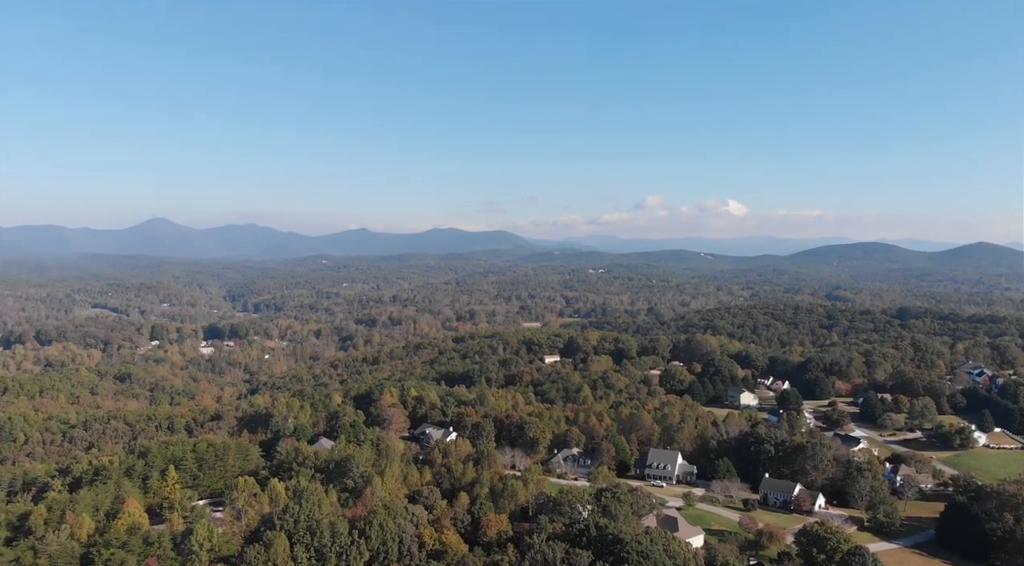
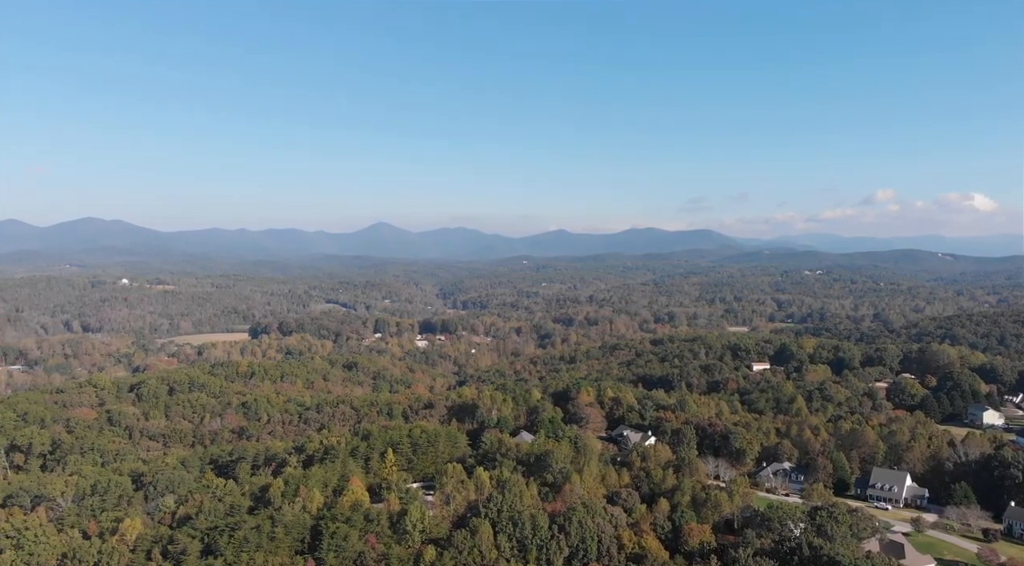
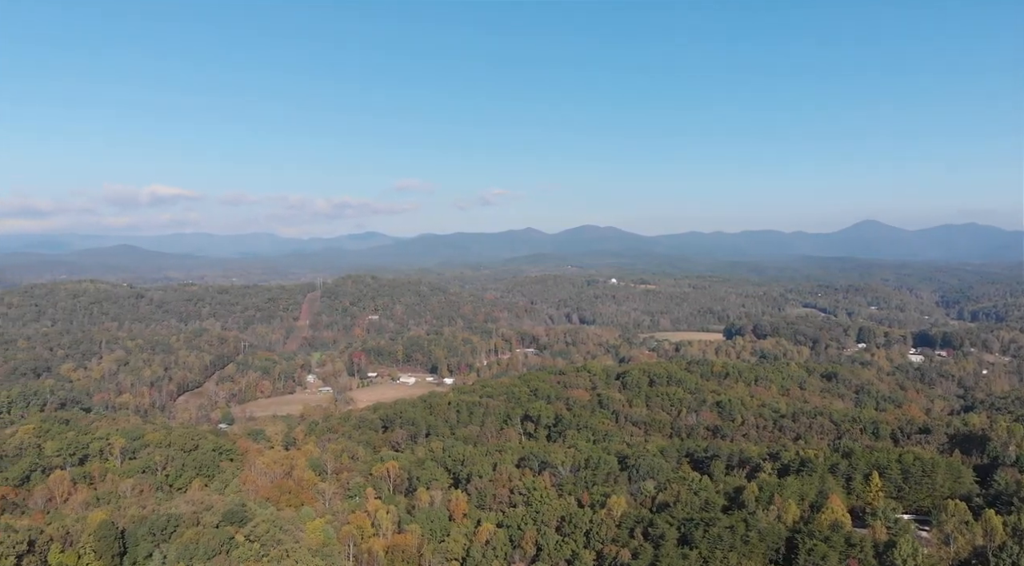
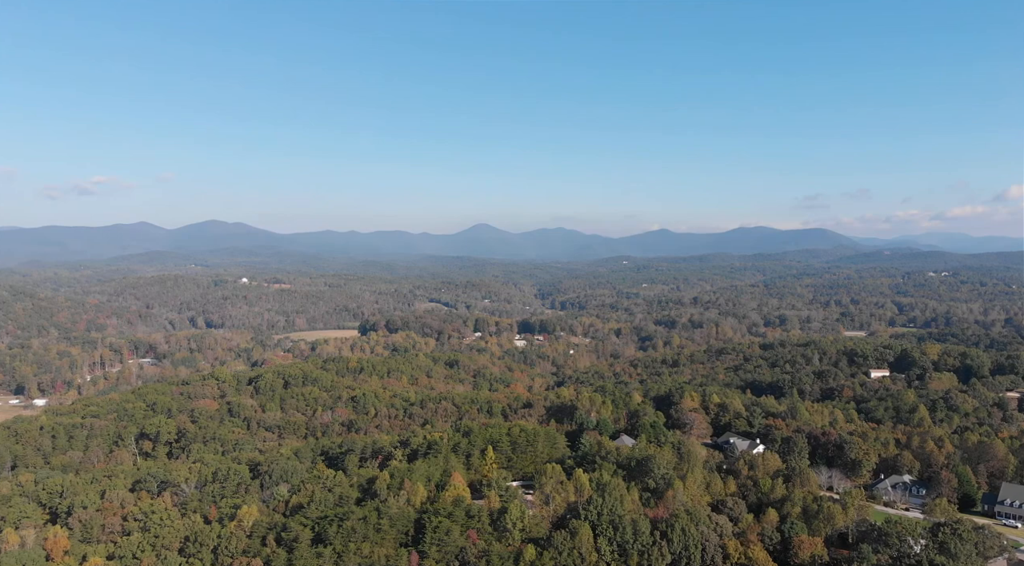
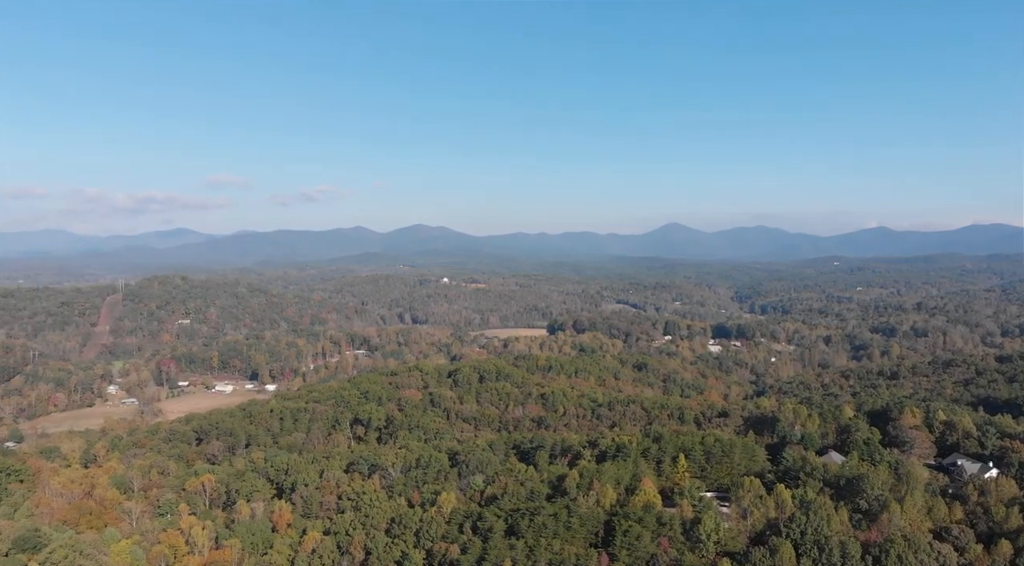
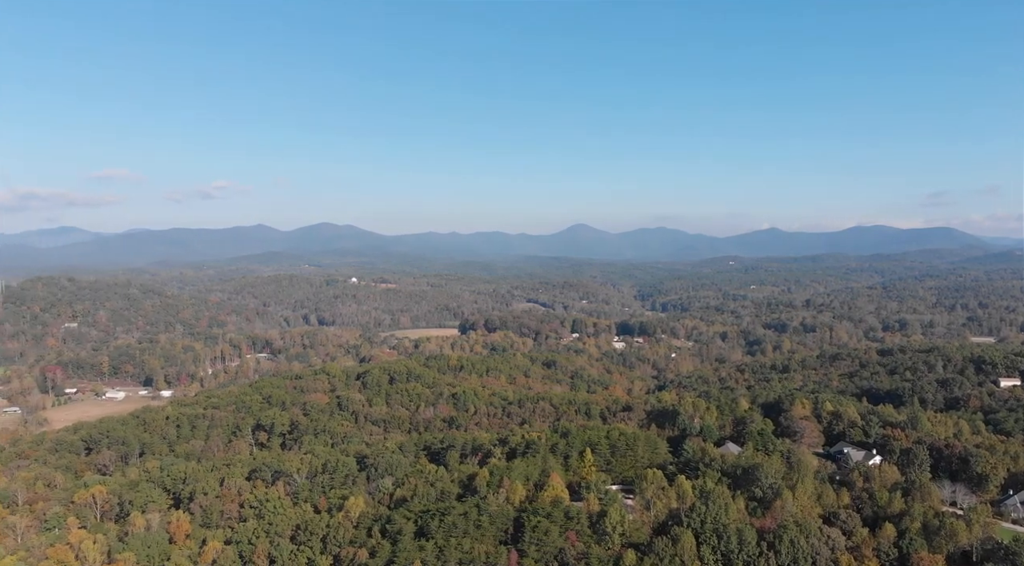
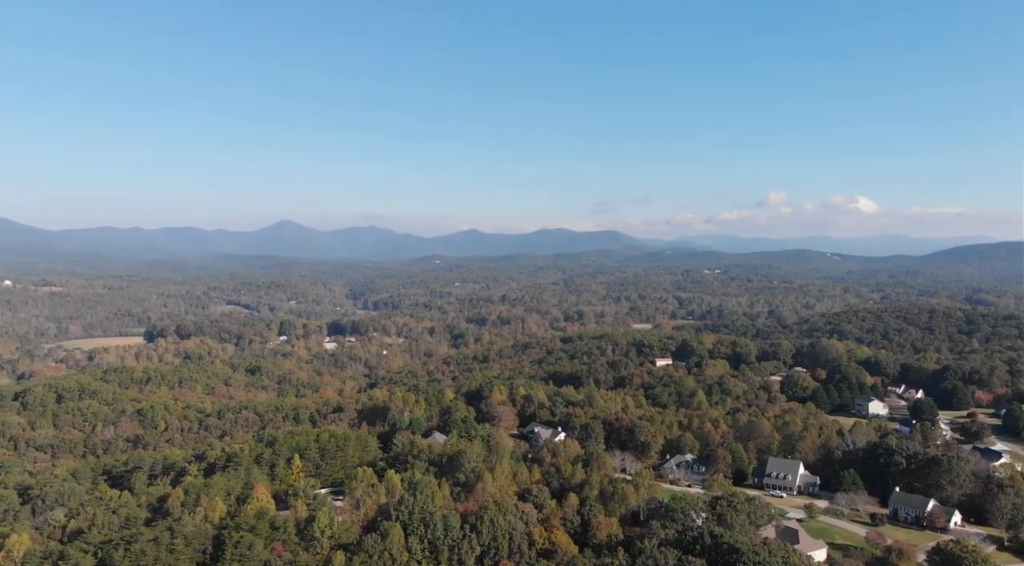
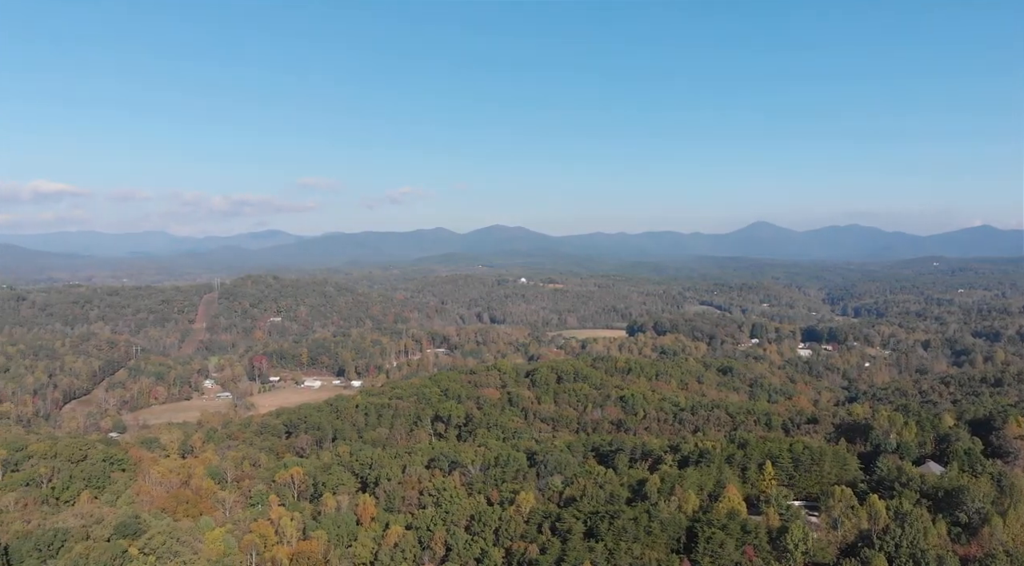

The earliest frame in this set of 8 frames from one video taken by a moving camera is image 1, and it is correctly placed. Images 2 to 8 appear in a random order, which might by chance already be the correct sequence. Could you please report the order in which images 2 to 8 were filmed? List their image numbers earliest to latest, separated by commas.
7, 2, 4, 6, 5, 8, 3
